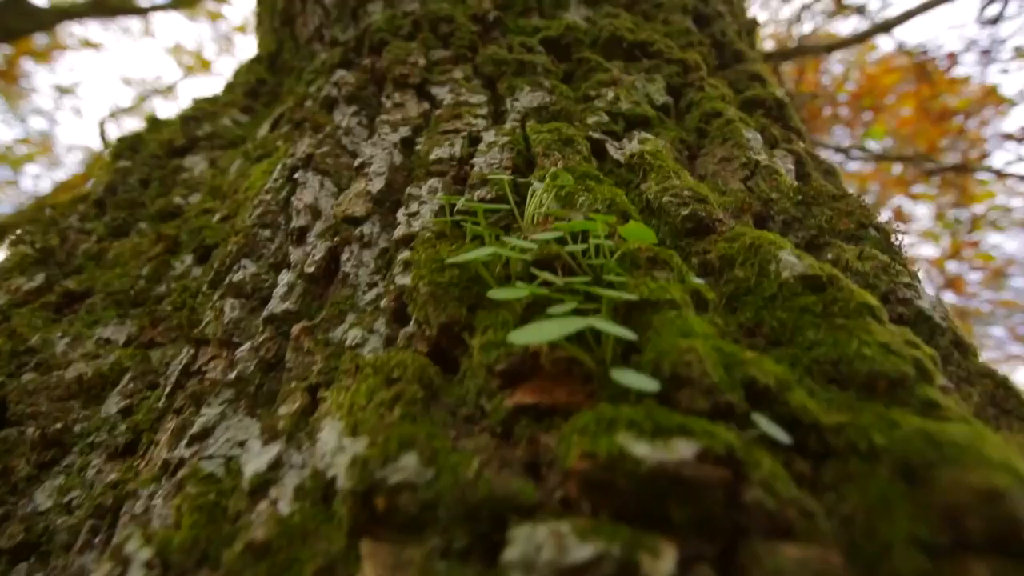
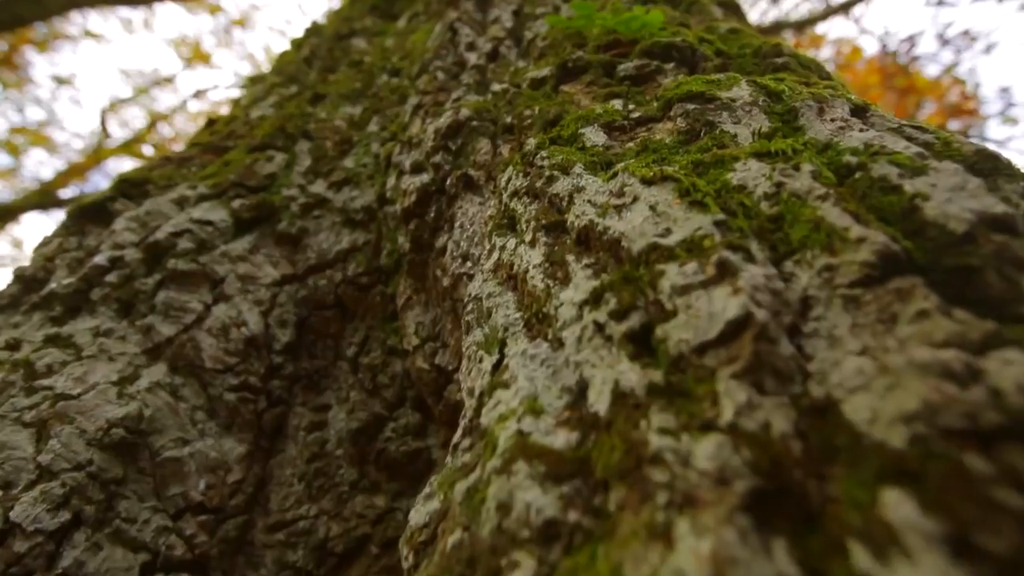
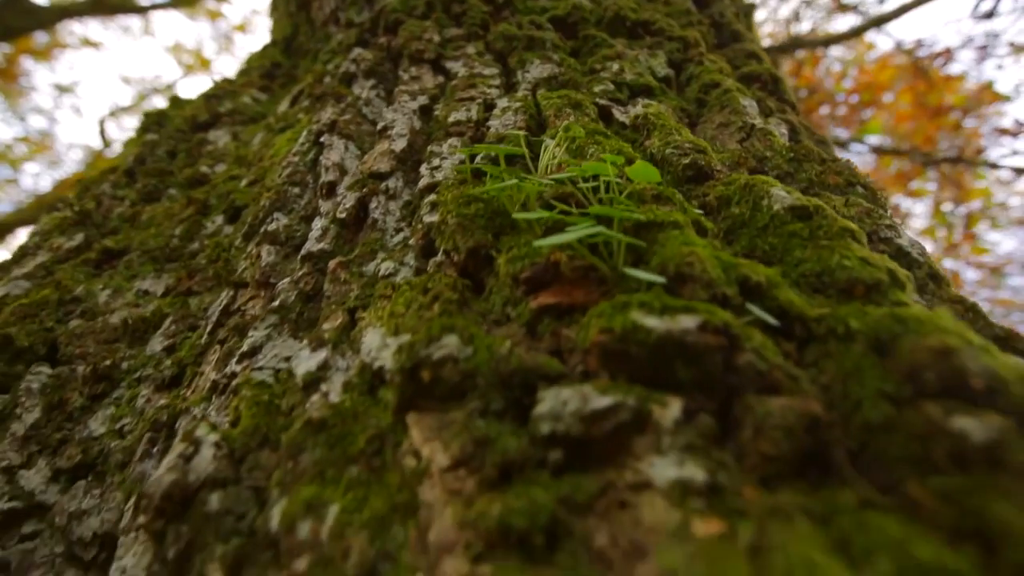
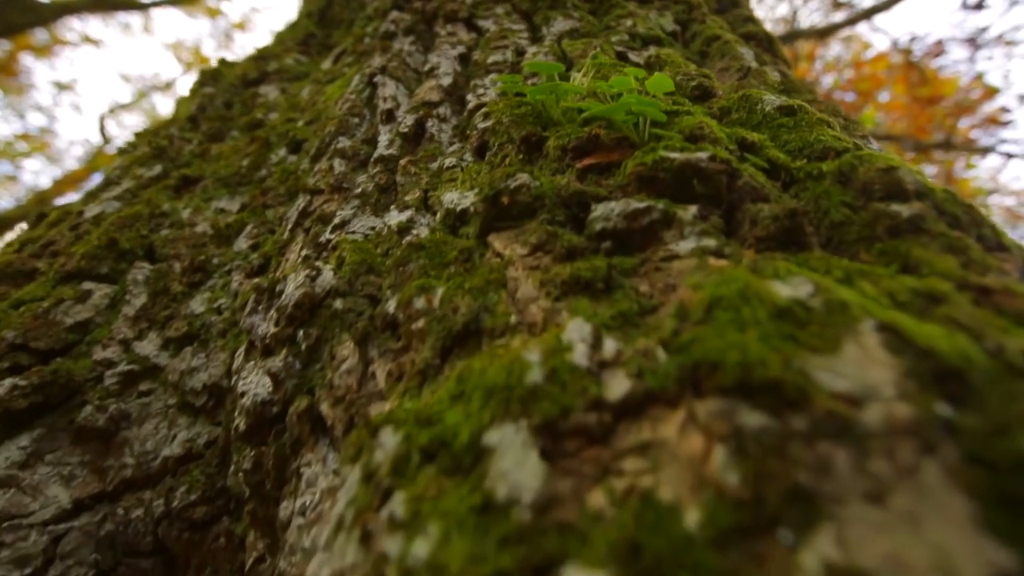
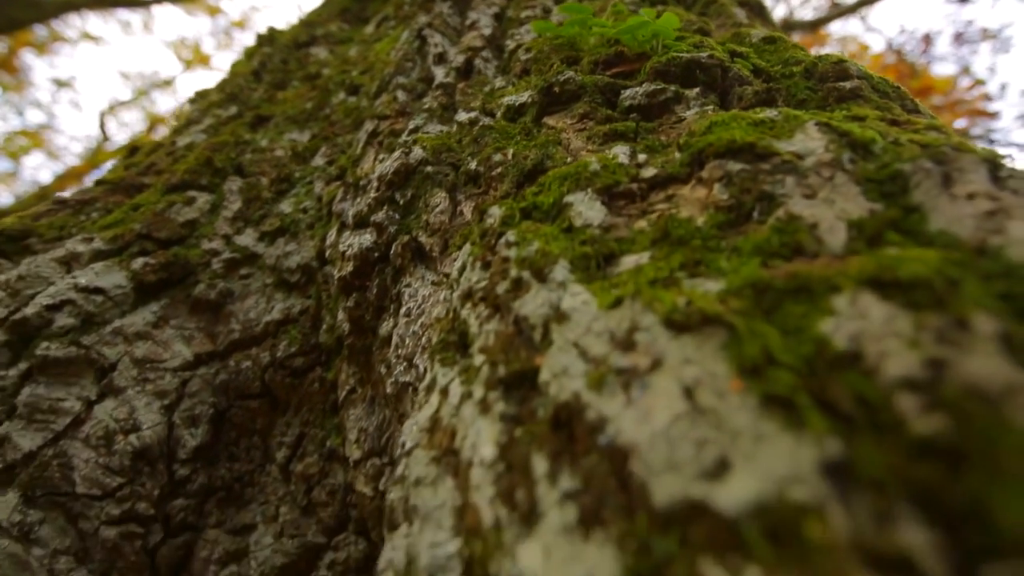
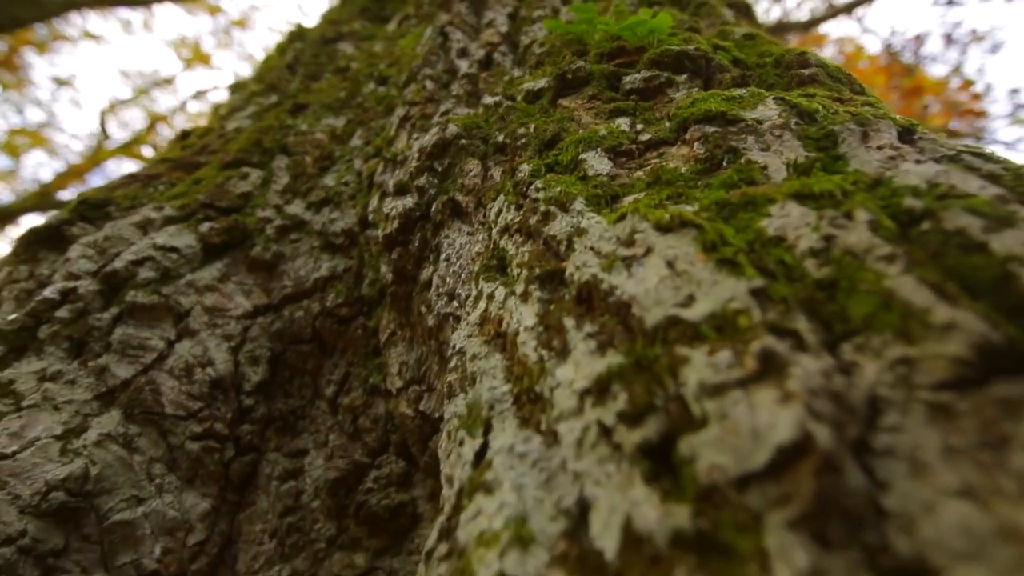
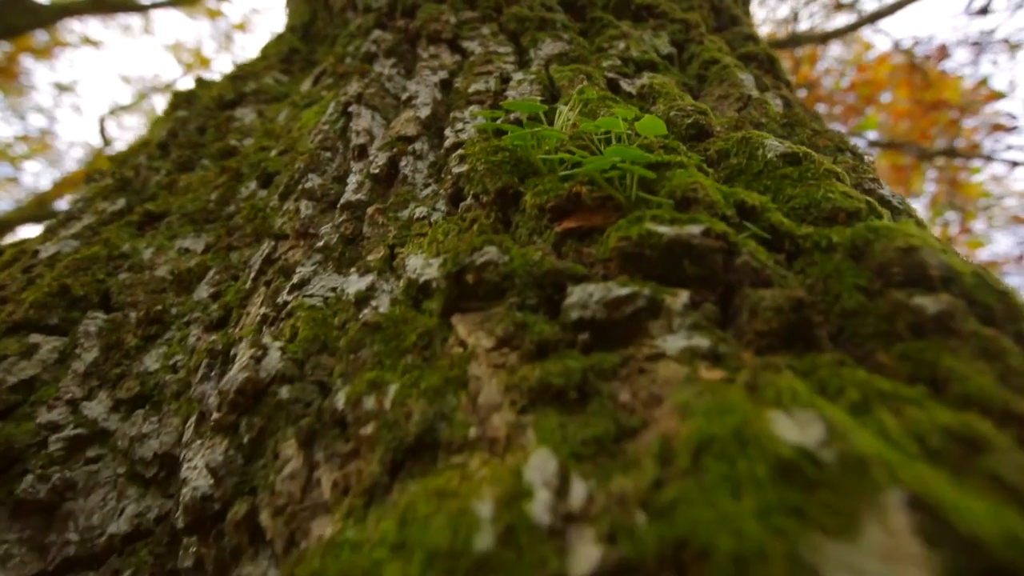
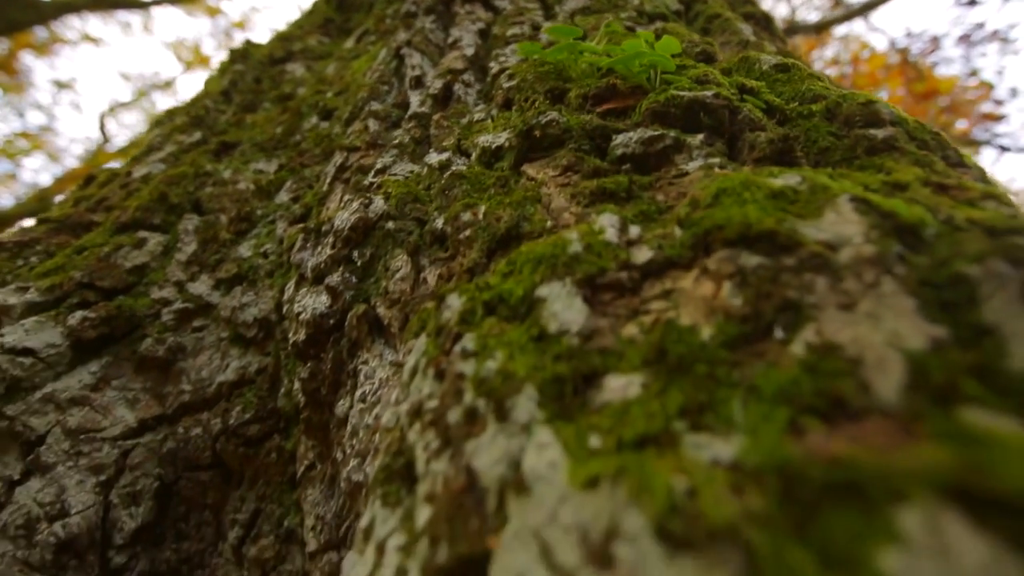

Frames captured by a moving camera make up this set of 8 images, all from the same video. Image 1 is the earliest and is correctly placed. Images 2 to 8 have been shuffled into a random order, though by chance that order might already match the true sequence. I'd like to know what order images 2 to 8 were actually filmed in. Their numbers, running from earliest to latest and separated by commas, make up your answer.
3, 7, 4, 8, 5, 6, 2
